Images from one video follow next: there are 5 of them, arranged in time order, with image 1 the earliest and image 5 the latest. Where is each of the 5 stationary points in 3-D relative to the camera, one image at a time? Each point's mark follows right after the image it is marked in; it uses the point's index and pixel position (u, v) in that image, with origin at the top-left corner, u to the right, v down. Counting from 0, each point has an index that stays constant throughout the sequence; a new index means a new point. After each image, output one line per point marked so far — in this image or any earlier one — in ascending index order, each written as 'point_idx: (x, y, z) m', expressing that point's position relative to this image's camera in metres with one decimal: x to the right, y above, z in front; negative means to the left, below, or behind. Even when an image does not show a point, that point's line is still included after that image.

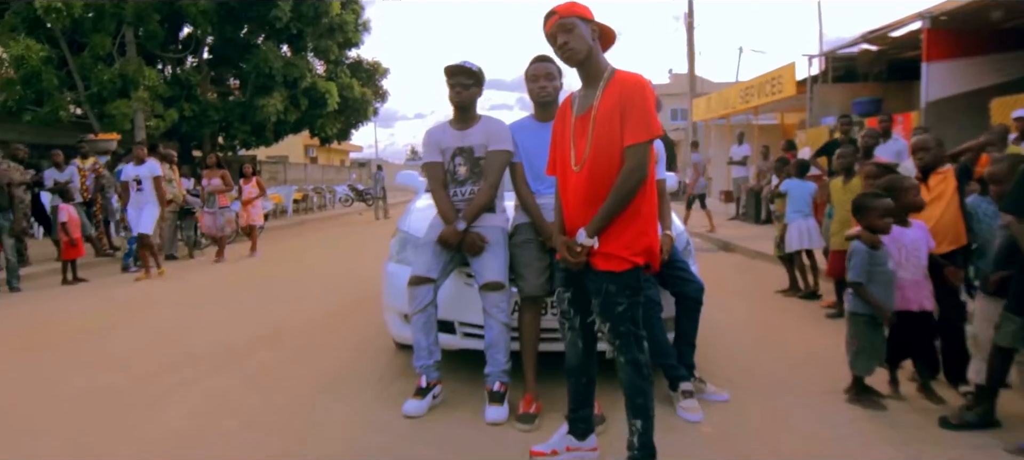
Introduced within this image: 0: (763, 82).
0: (+5.3, +3.1, +15.0) m
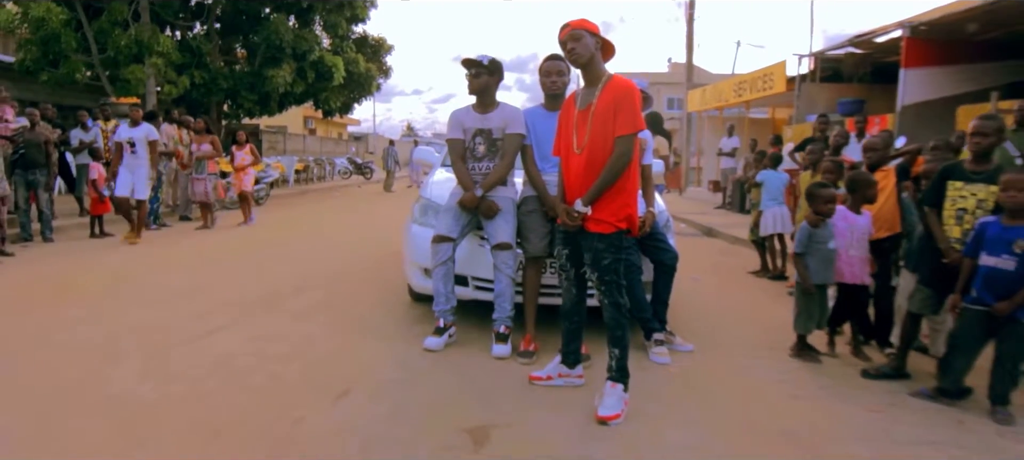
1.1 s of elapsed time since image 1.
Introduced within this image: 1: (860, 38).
0: (+5.3, +3.3, +15.8) m
1: (+5.4, +3.0, +11.1) m
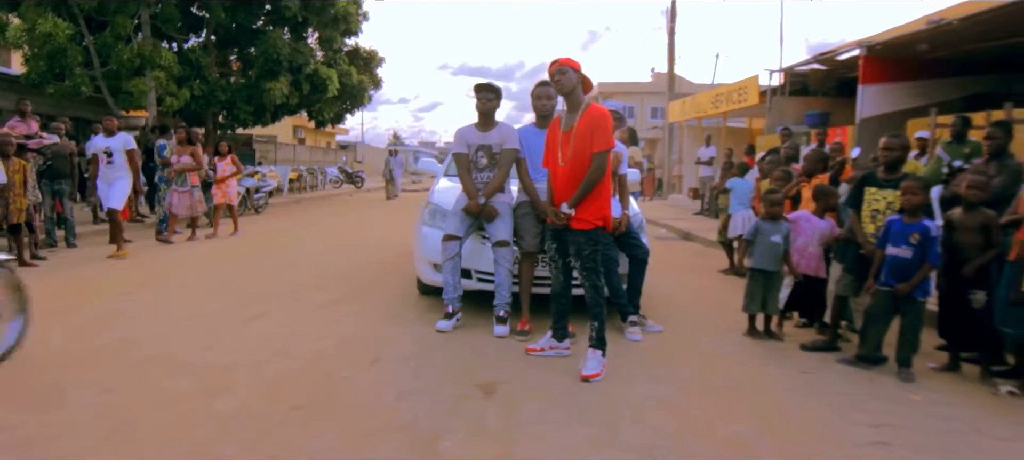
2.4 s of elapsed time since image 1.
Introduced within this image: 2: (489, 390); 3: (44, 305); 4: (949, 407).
0: (+5.1, +3.3, +16.7) m
1: (+5.2, +2.9, +12.0) m
2: (-0.1, -0.9, +4.2) m
3: (-4.5, -0.7, +7.0) m
4: (+2.5, -1.0, +4.1) m
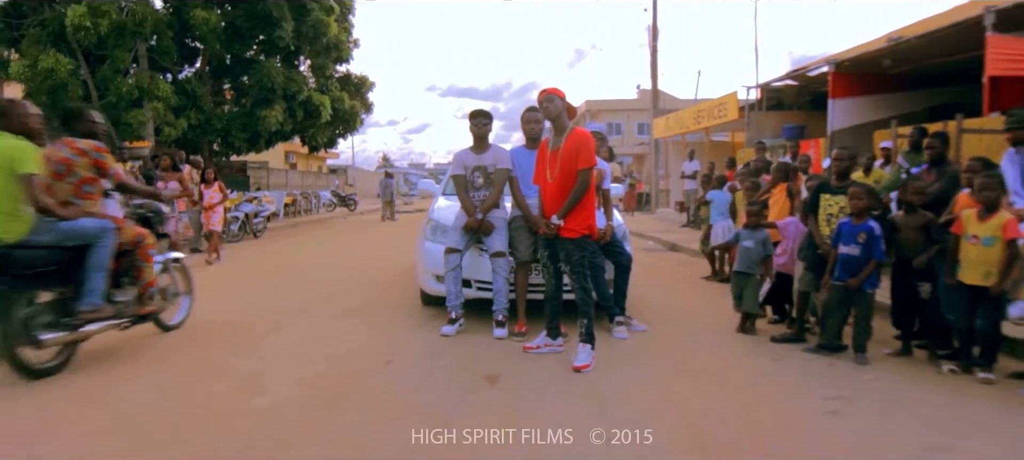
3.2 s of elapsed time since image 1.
0: (+4.8, +3.0, +17.5) m
1: (+5.0, +2.8, +12.7) m
2: (-0.1, -1.0, +4.7) m
3: (-4.6, -1.0, +7.5) m
4: (+2.5, -1.0, +4.7) m
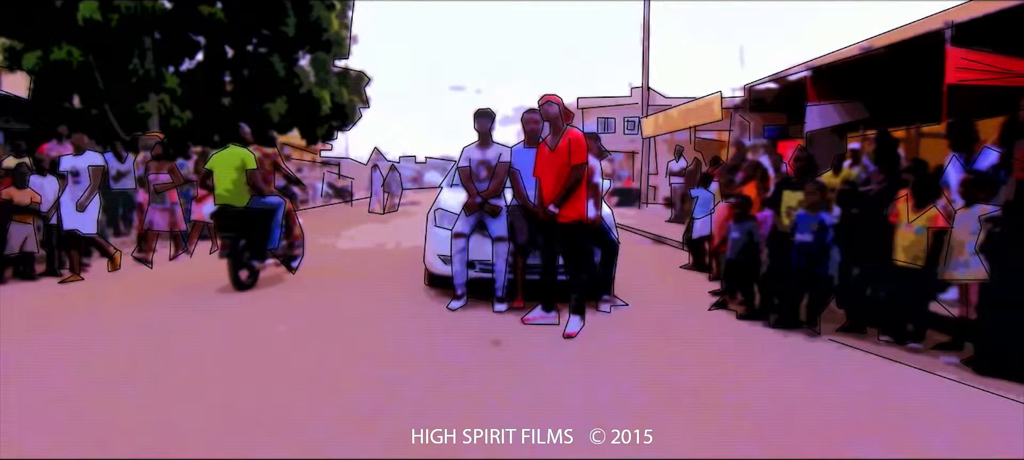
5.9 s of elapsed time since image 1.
0: (+4.7, +3.1, +18.3) m
1: (+4.9, +2.9, +13.6) m
2: (-0.1, -0.9, +5.5) m
3: (-4.6, -0.8, +8.2) m
4: (+2.5, -0.9, +5.5) m
